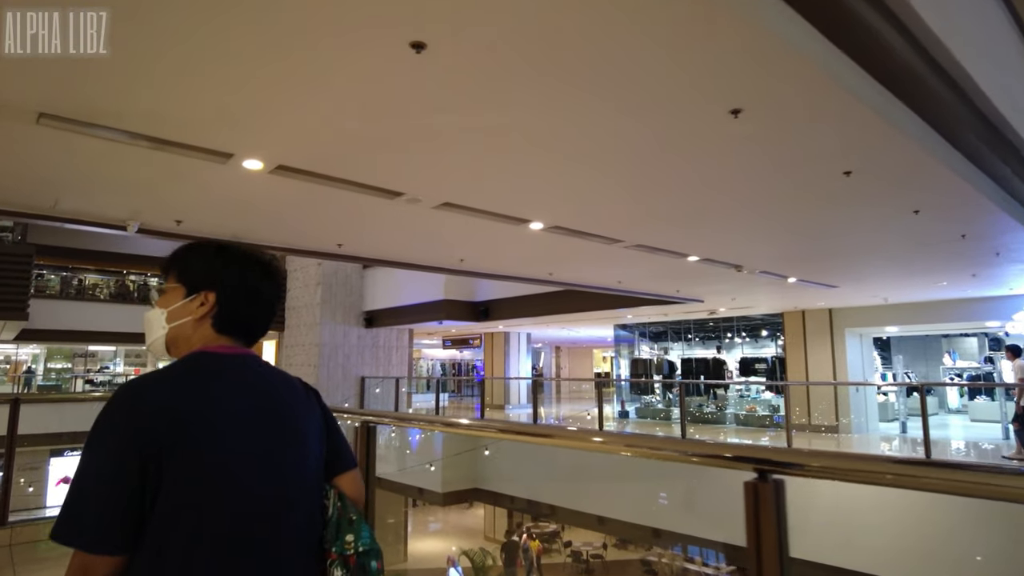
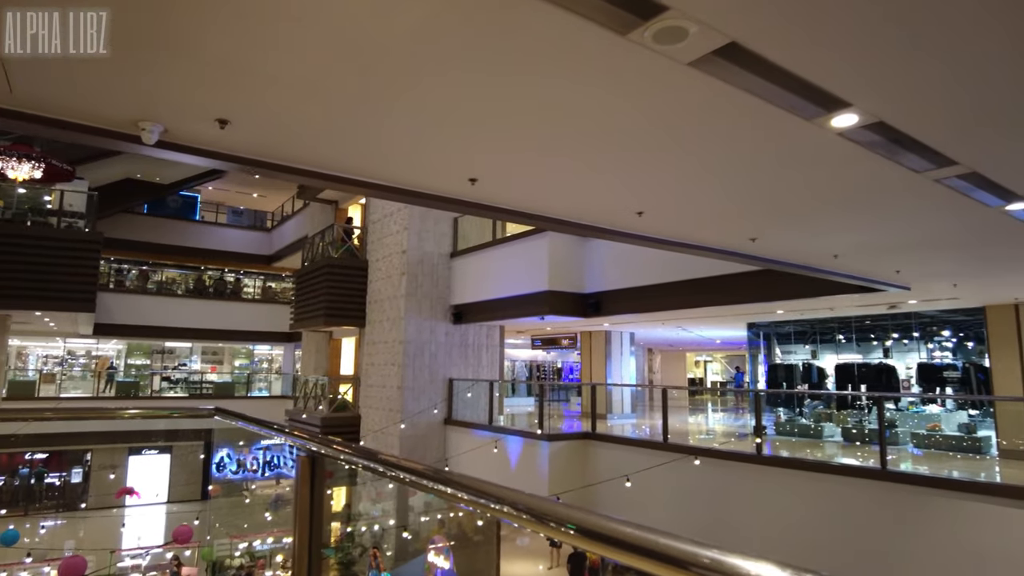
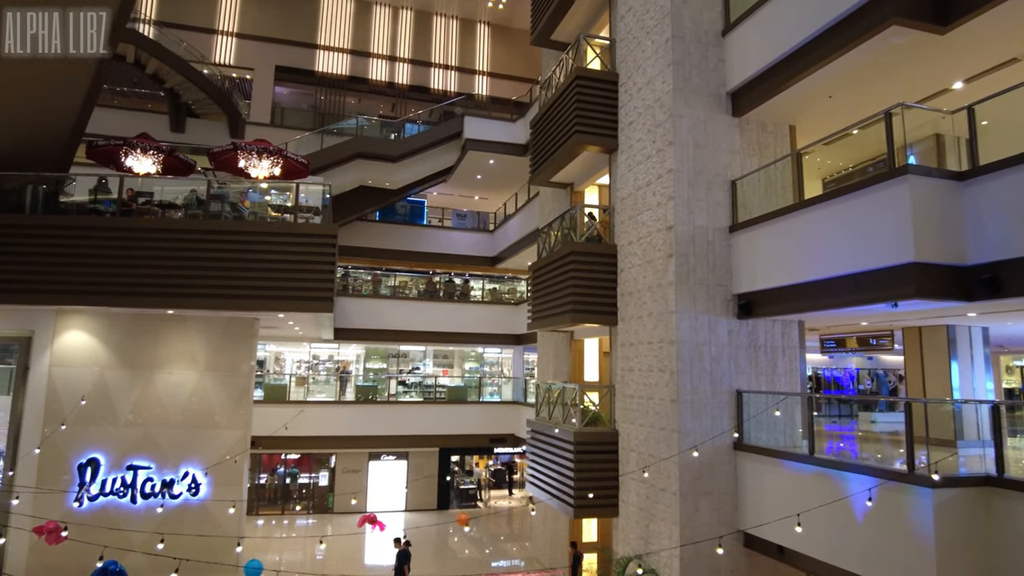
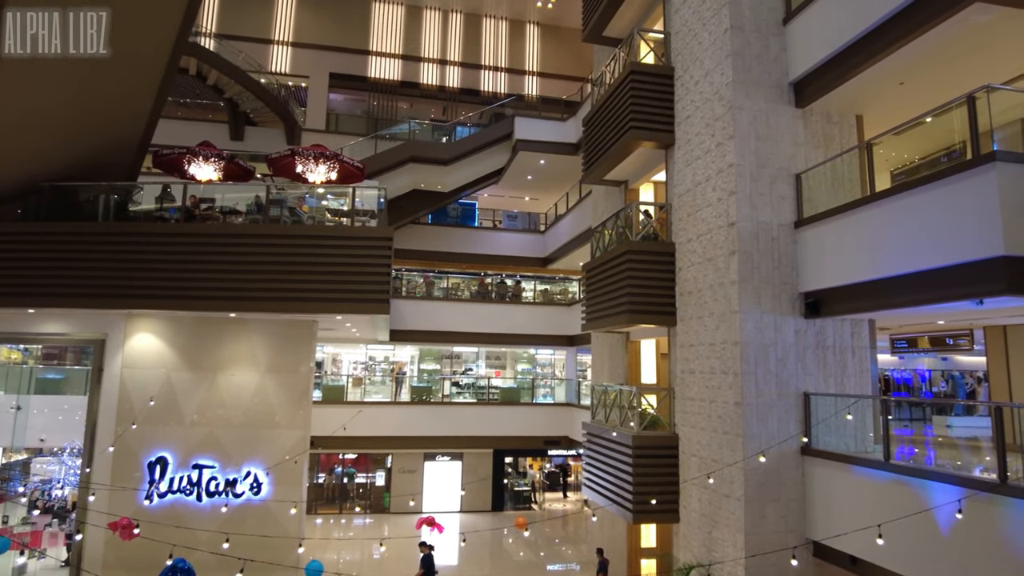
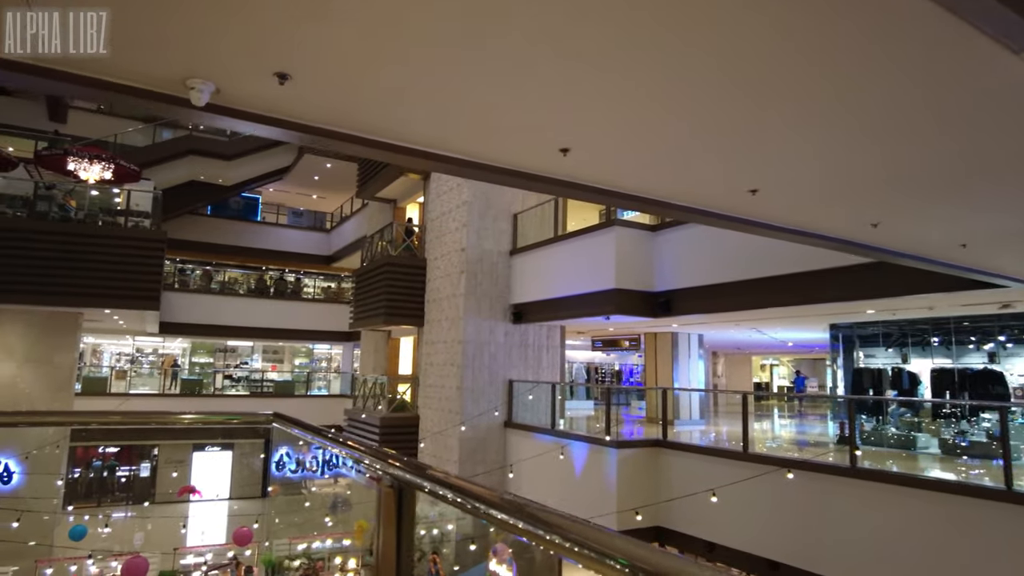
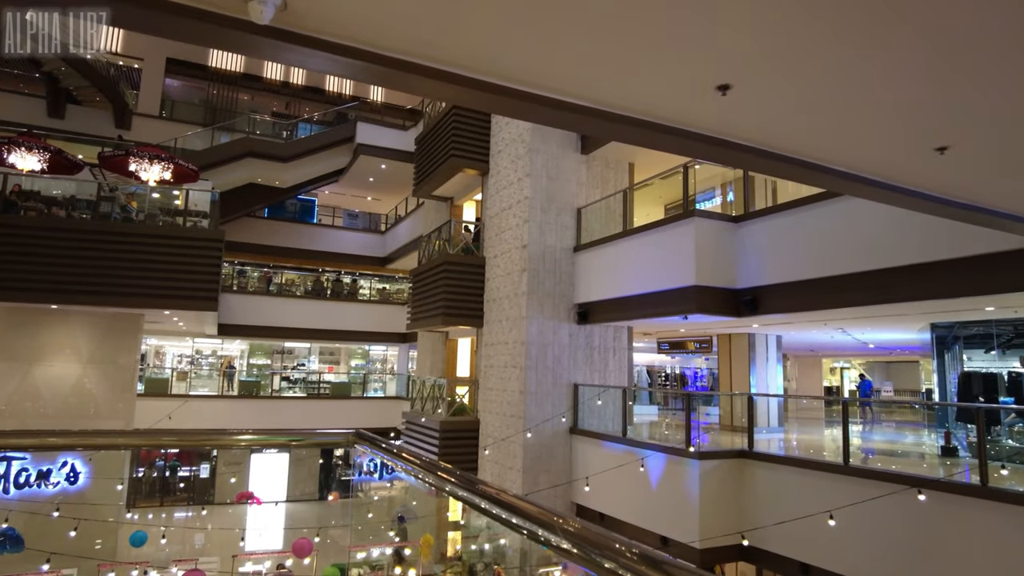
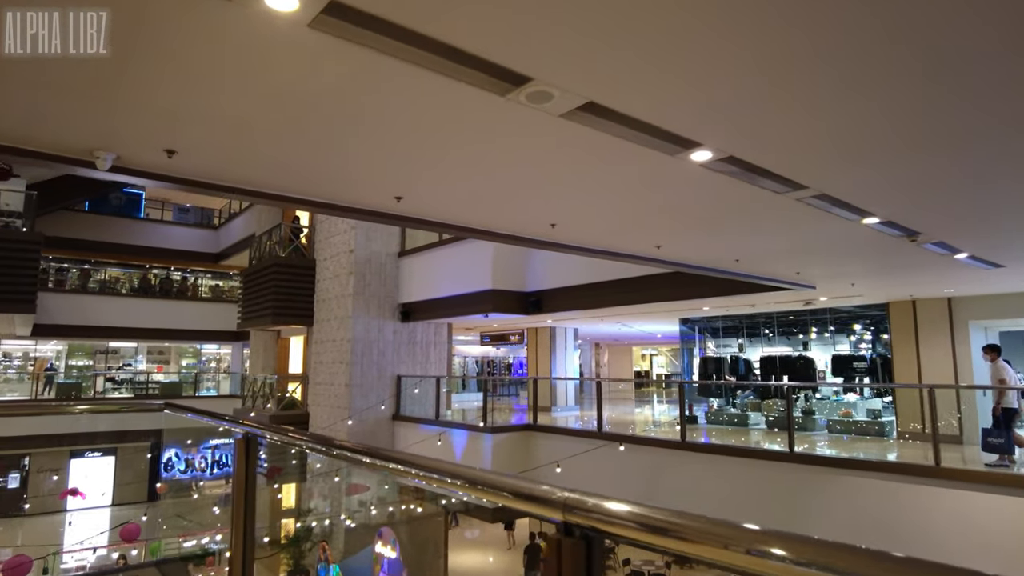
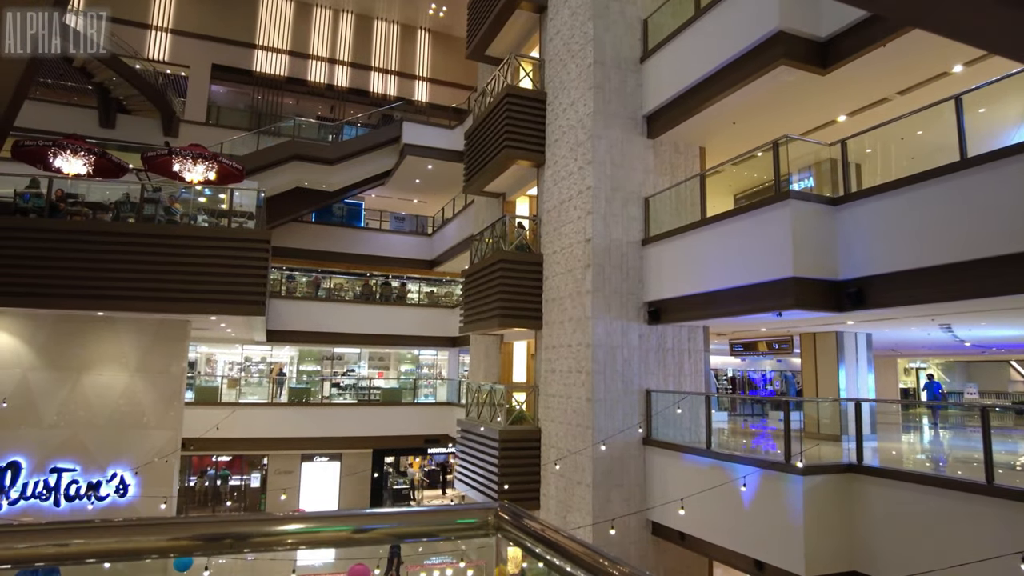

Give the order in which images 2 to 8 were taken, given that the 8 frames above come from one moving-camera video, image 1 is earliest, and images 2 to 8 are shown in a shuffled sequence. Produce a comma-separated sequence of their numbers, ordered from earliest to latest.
7, 2, 5, 6, 8, 3, 4
